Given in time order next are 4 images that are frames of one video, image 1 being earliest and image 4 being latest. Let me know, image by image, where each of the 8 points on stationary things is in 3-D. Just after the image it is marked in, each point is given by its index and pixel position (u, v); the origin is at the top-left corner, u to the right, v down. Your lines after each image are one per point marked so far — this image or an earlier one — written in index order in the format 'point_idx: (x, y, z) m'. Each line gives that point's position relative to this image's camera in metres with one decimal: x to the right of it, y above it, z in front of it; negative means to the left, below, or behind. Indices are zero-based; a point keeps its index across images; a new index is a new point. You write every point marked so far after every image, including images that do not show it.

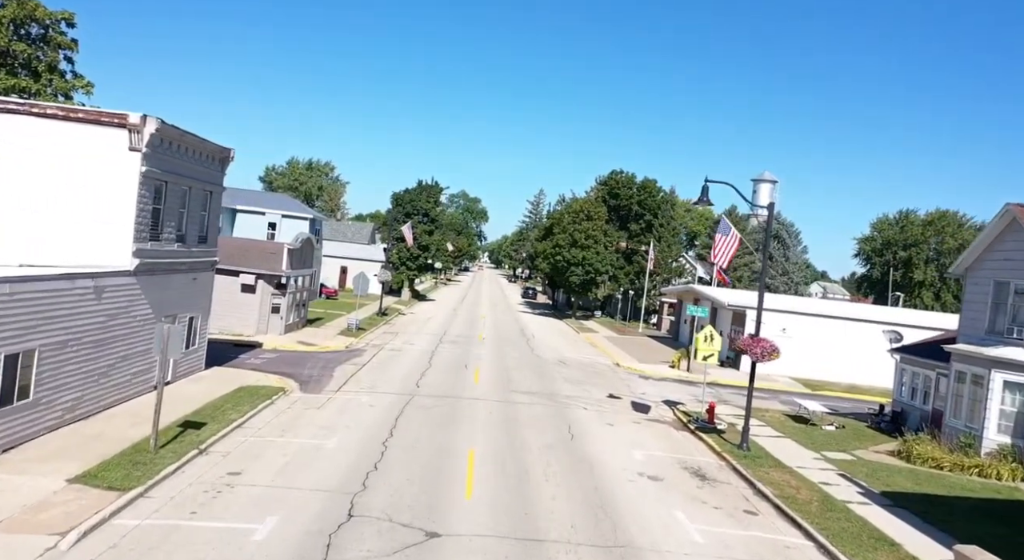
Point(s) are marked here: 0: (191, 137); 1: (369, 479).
0: (-8.1, +3.6, +19.6) m
1: (-2.6, -3.6, +14.2) m
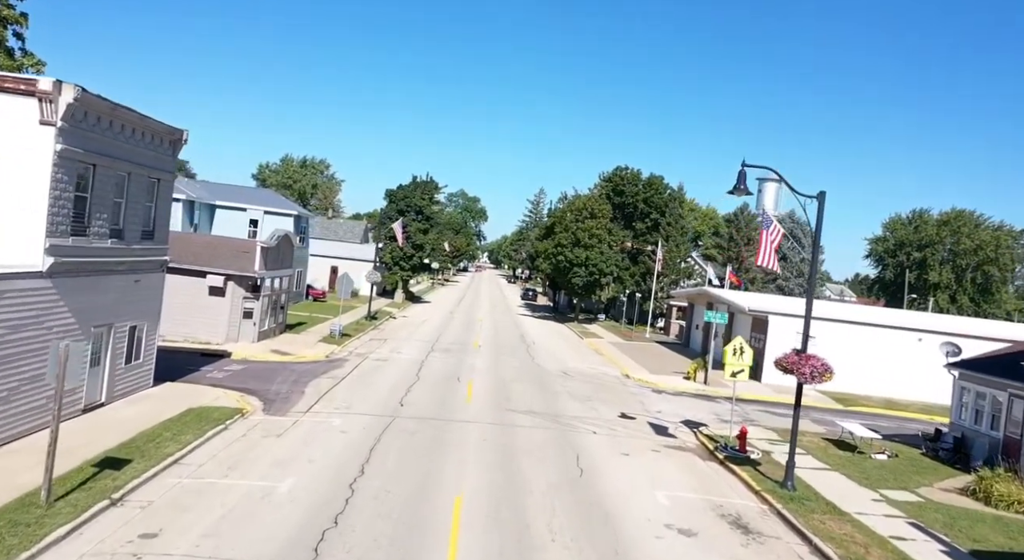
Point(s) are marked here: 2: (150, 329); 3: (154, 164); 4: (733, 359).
0: (-8.1, +3.5, +16.4) m
1: (-2.6, -3.7, +11.1) m
2: (-8.9, -1.2, +19.3) m
3: (-8.5, +2.7, +18.5) m
4: (+5.6, -2.0, +19.8) m
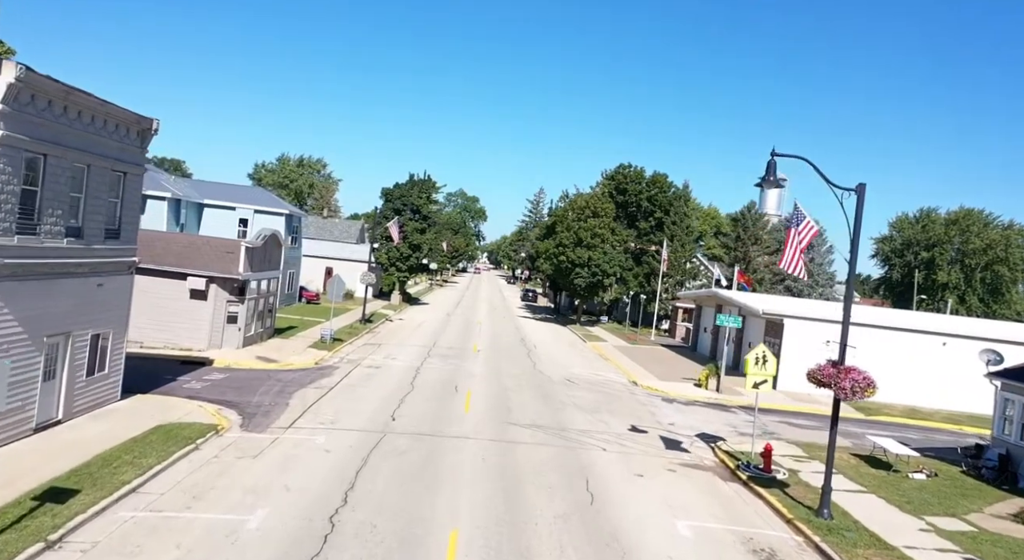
0: (-8.1, +3.5, +14.7) m
1: (-2.6, -3.8, +9.4) m
2: (-8.9, -1.3, +17.6) m
3: (-8.4, +2.7, +16.8) m
4: (+5.6, -2.1, +18.1) m
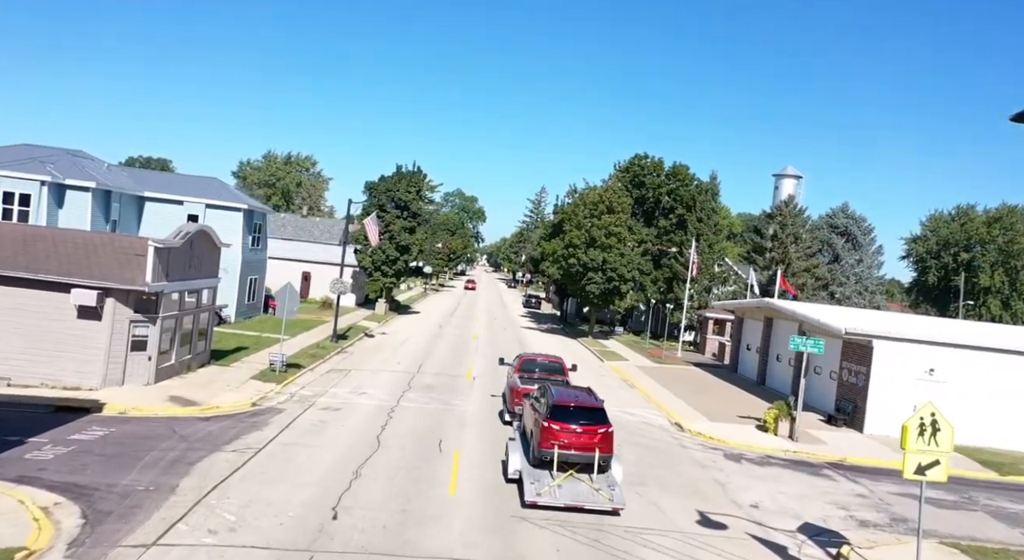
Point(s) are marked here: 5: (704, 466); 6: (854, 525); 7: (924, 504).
0: (-7.9, +3.2, +7.7) m
1: (-2.5, -4.0, +2.3) m
2: (-8.8, -1.6, +10.6) m
3: (-8.3, +2.4, +9.8) m
4: (+5.8, -2.3, +11.1) m
5: (+4.3, -4.1, +17.7) m
6: (+6.2, -4.4, +14.1) m
7: (+8.3, -4.5, +15.6) m
